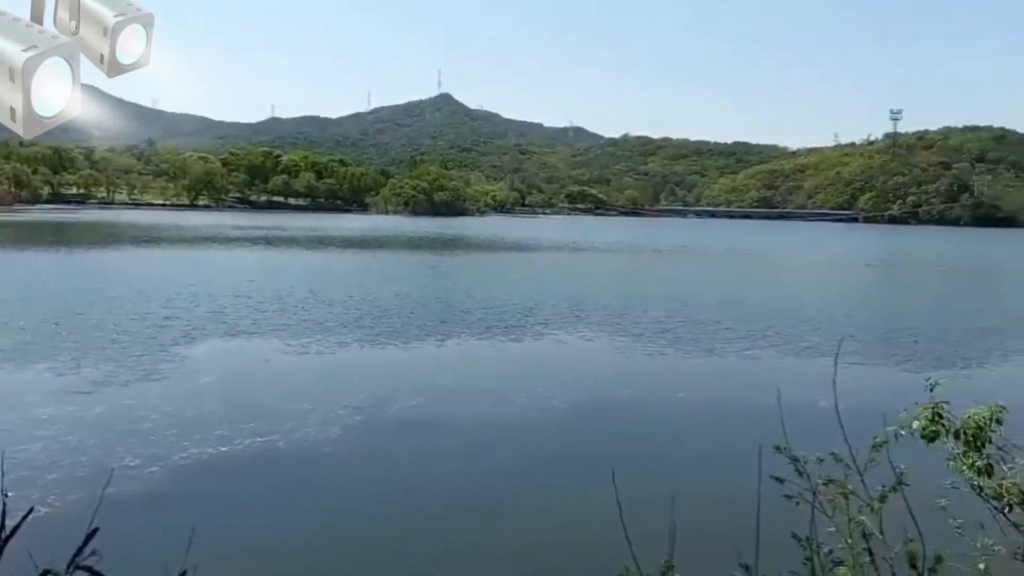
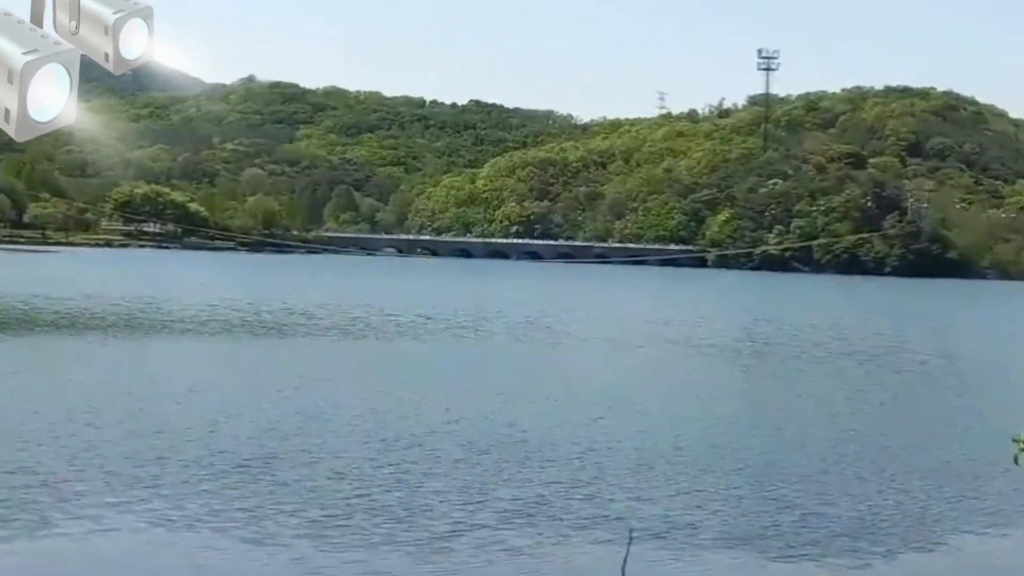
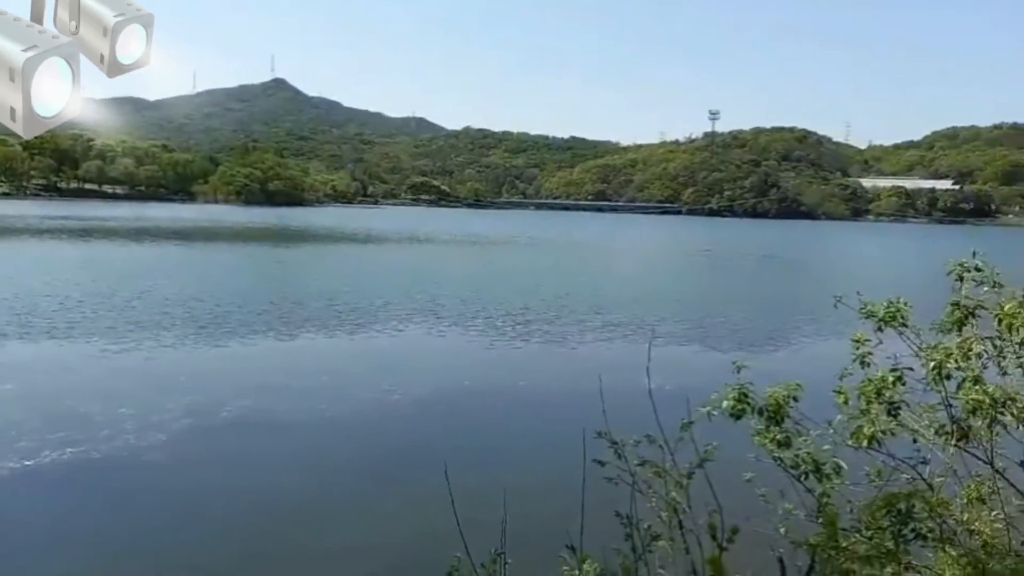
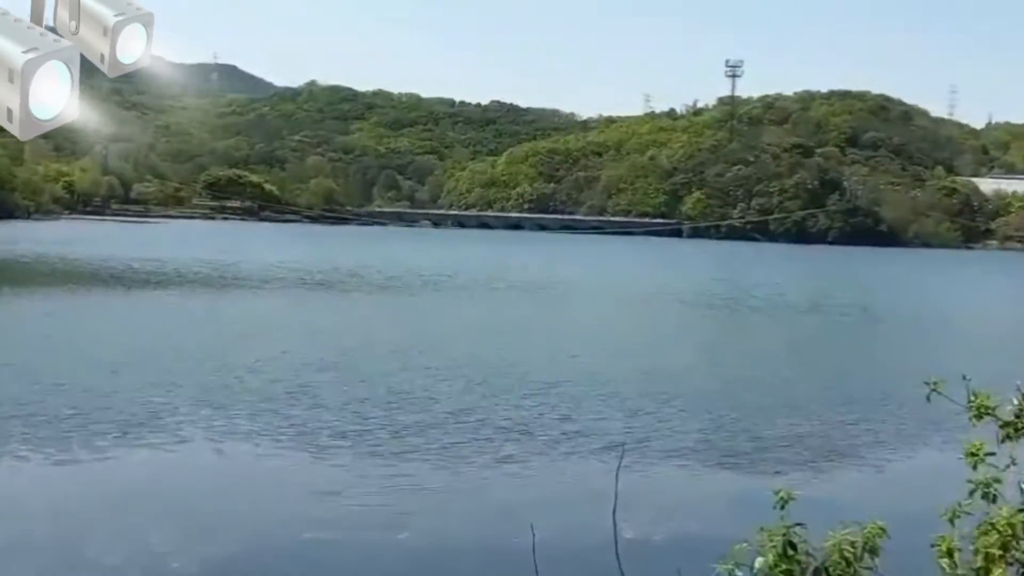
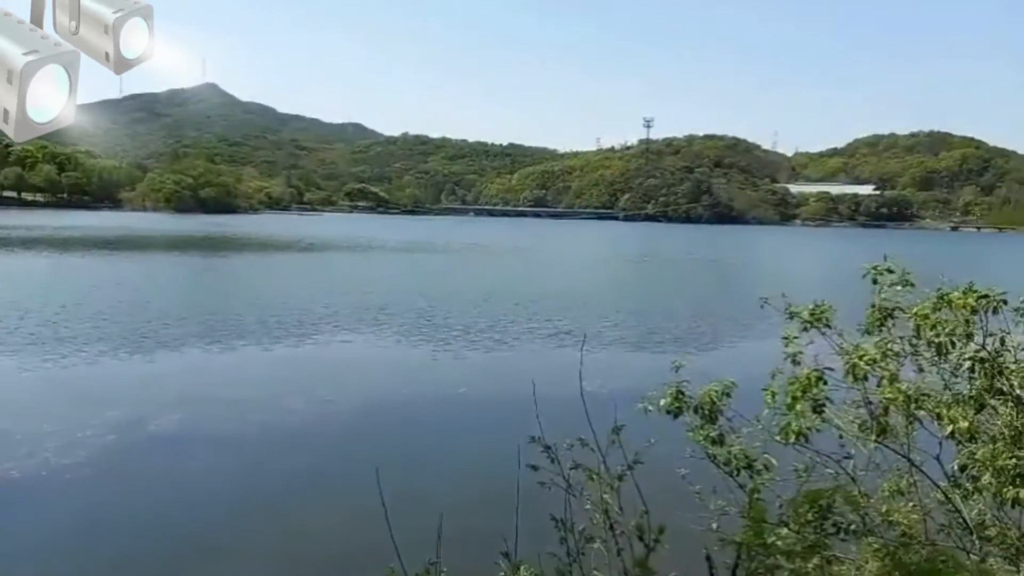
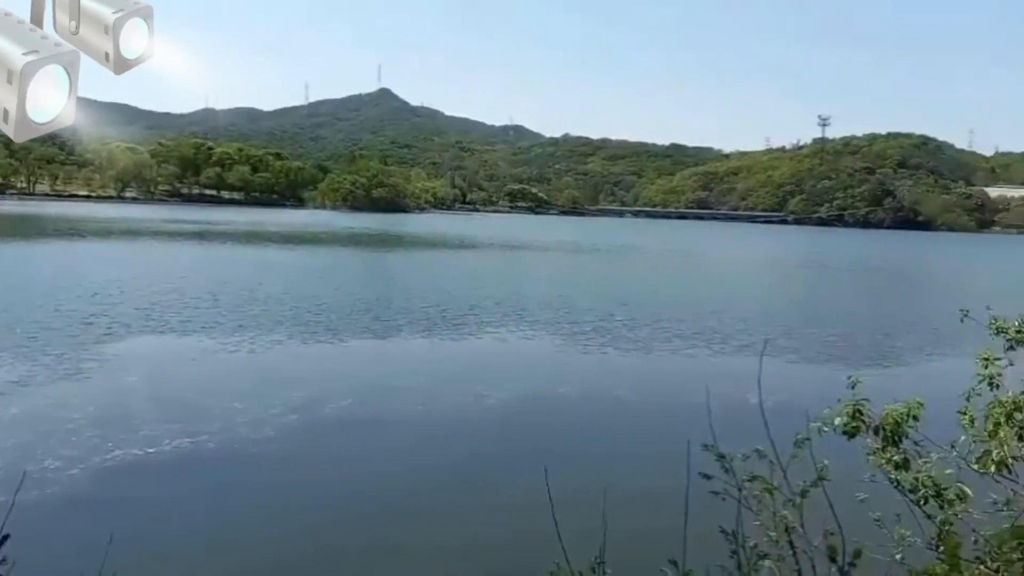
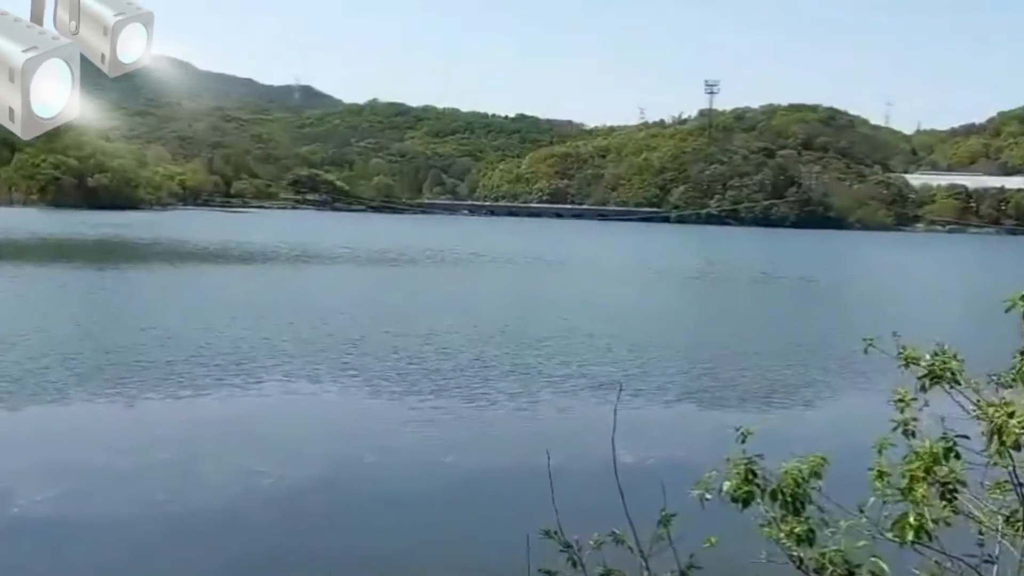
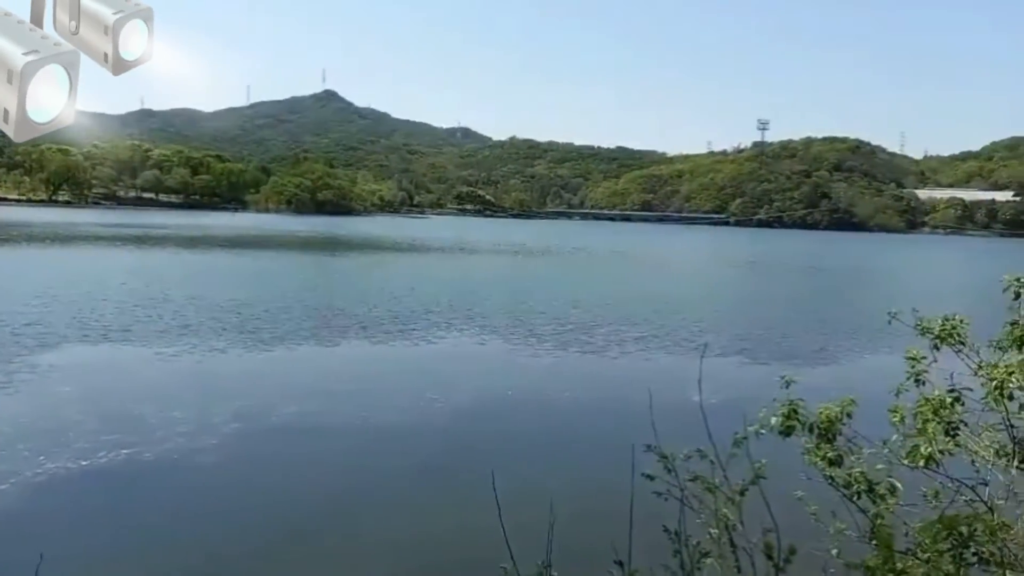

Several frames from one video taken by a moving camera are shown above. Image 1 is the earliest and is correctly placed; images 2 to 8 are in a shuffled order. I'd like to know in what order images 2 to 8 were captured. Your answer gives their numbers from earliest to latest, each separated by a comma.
6, 8, 3, 5, 7, 4, 2
